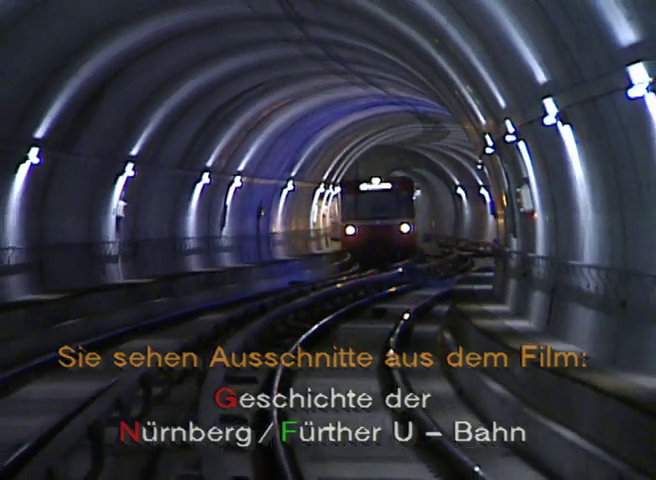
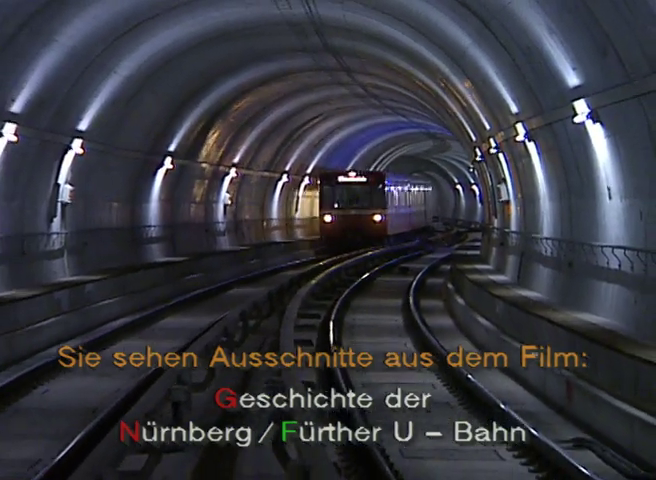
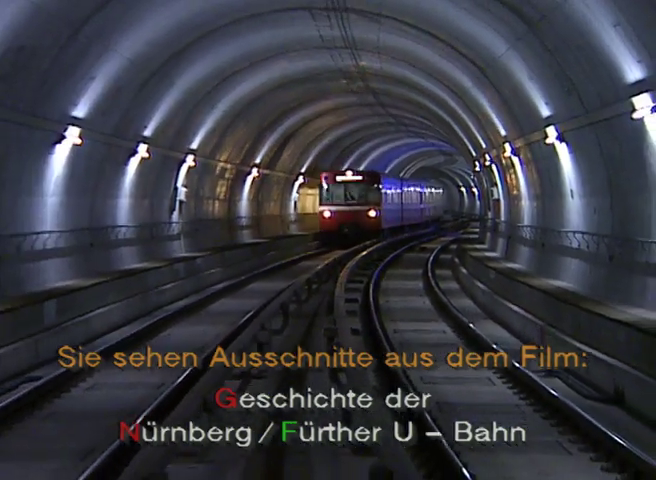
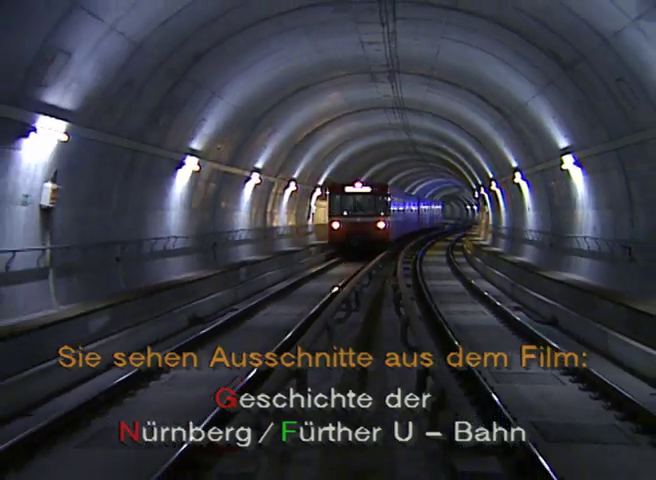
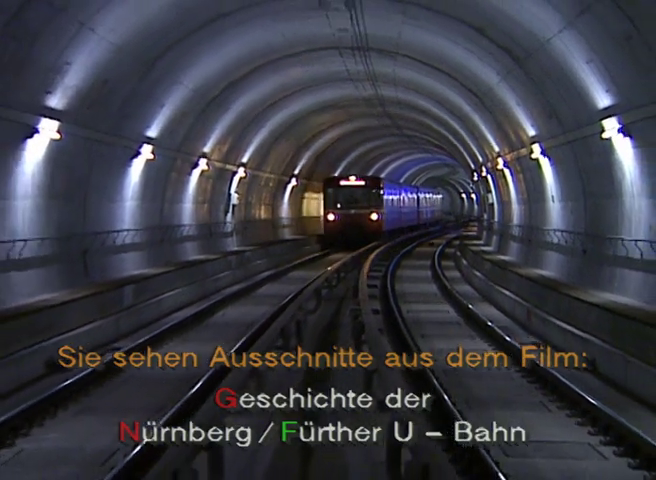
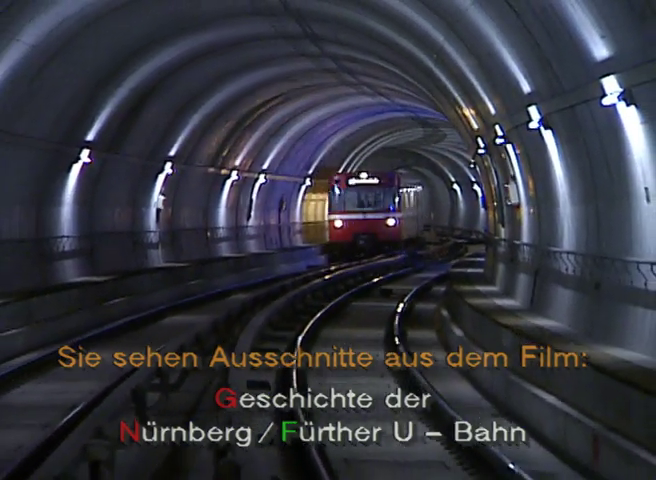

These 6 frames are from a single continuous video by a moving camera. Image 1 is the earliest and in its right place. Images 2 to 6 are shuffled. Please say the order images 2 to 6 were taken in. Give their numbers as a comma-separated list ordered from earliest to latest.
6, 2, 3, 5, 4
